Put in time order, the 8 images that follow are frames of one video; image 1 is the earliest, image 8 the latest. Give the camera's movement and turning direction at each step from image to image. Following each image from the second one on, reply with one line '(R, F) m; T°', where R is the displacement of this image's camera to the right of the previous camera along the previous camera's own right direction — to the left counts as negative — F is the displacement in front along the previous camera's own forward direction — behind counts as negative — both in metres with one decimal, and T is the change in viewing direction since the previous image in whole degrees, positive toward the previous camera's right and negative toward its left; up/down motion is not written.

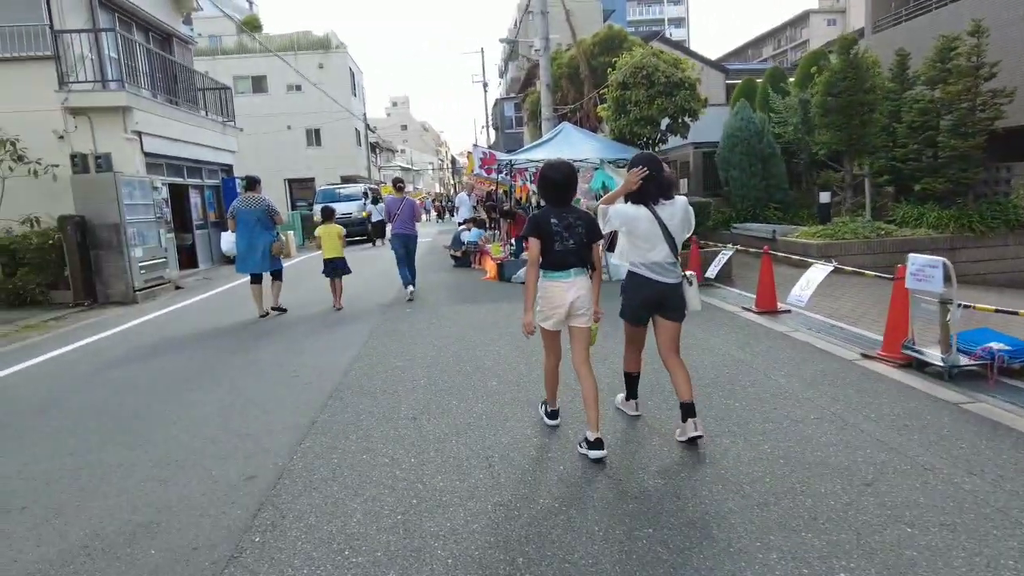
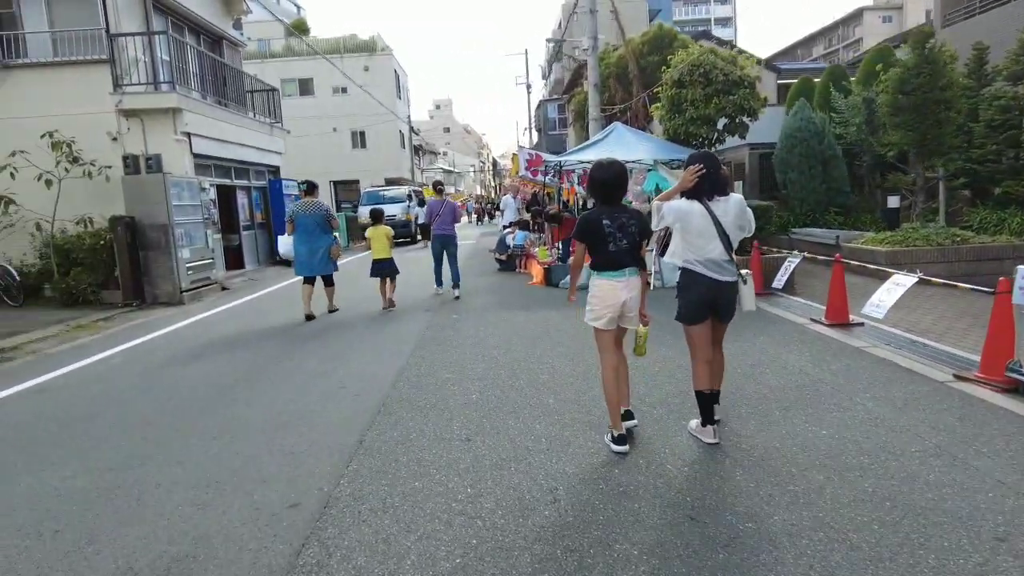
(-0.2, +0.3) m; -3°
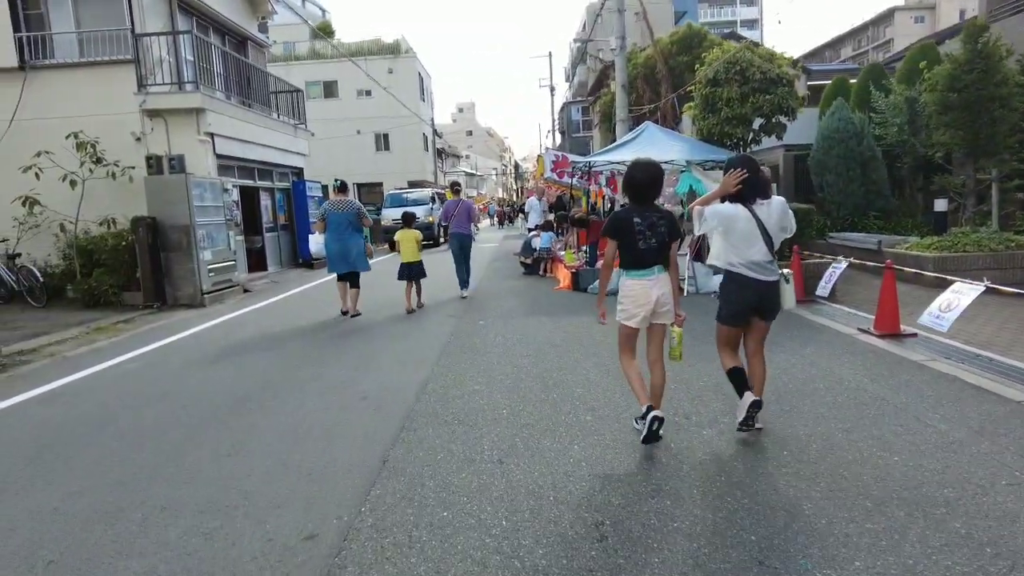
(-0.1, +0.4) m; -2°
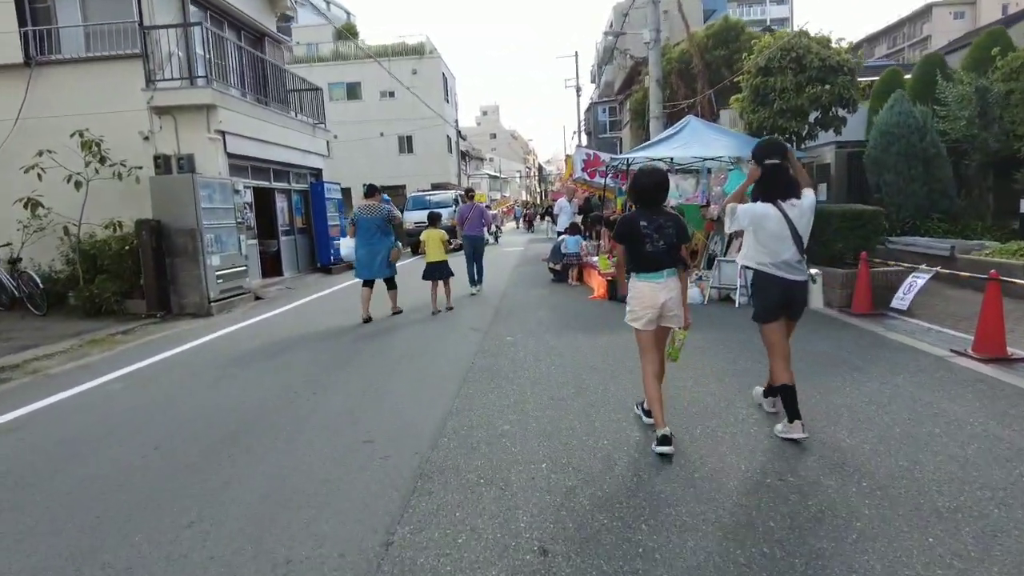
(-0.1, +1.0) m; -2°
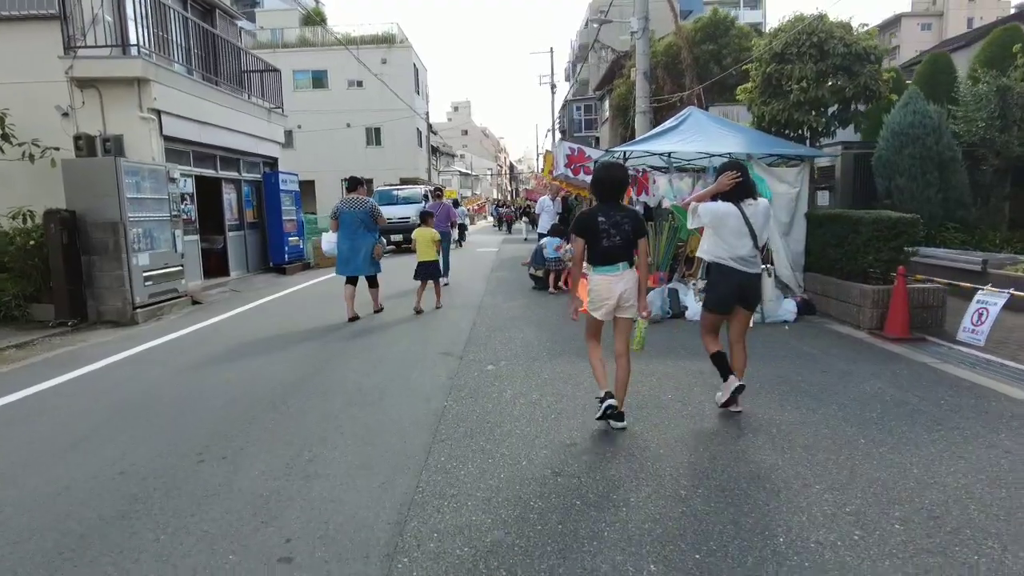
(-0.1, +1.4) m; +3°
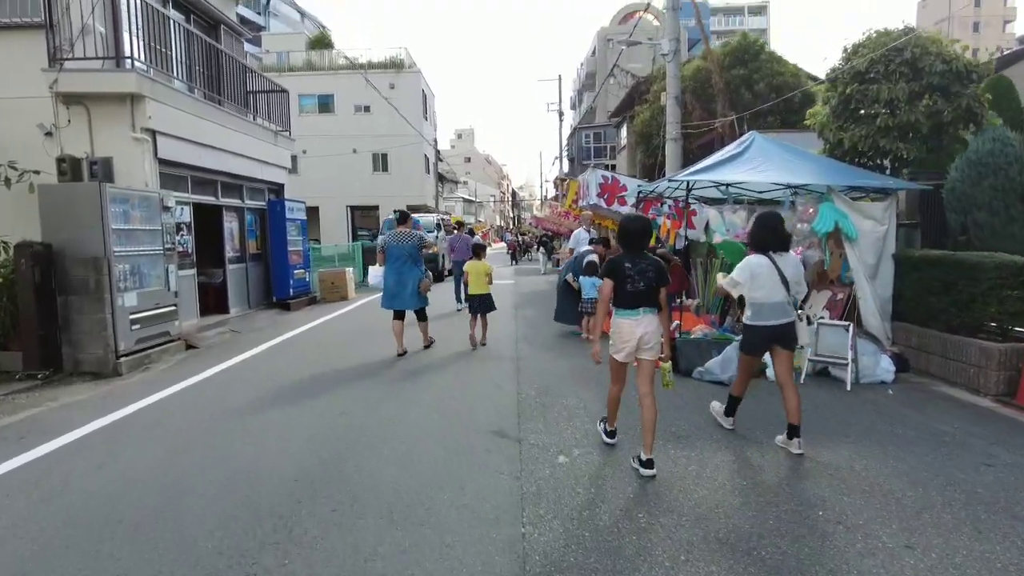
(-0.6, +1.3) m; 0°
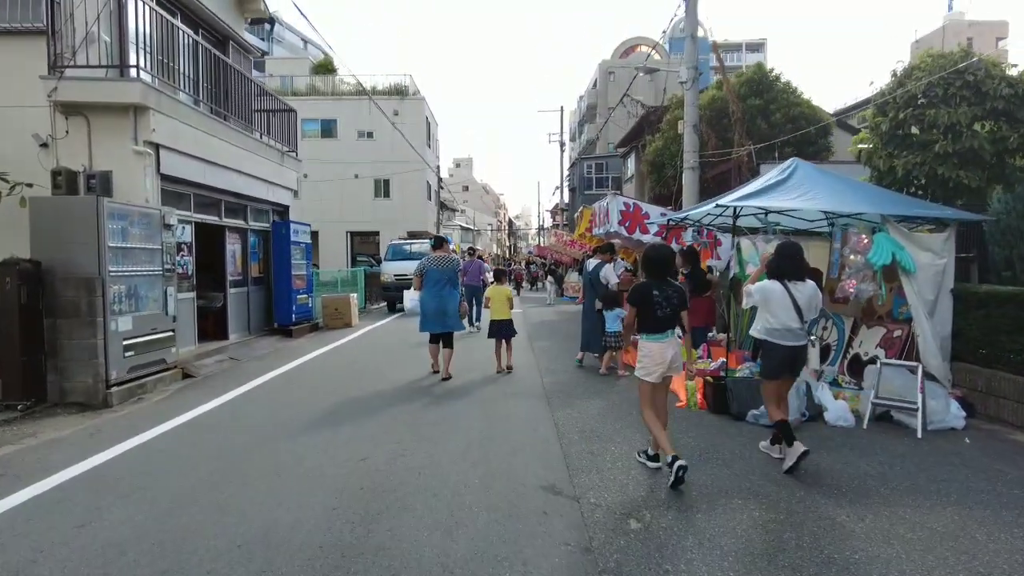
(-0.4, +0.7) m; +1°
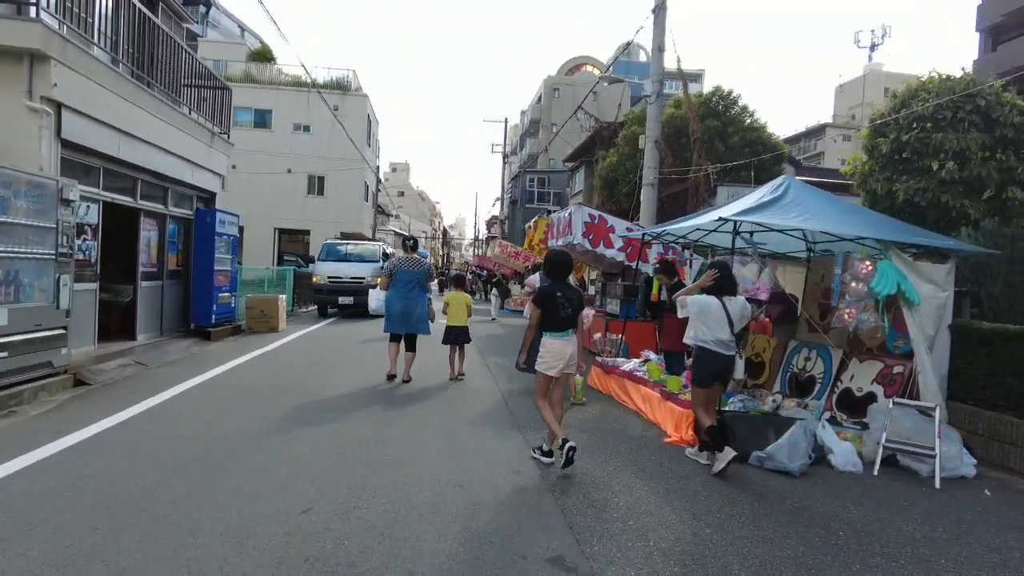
(-0.4, +1.1) m; +6°
